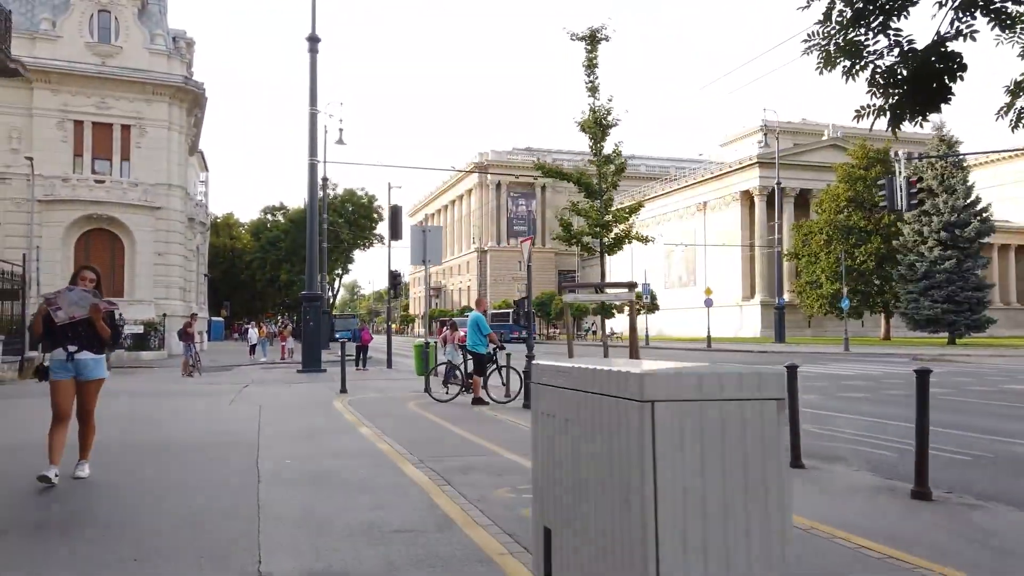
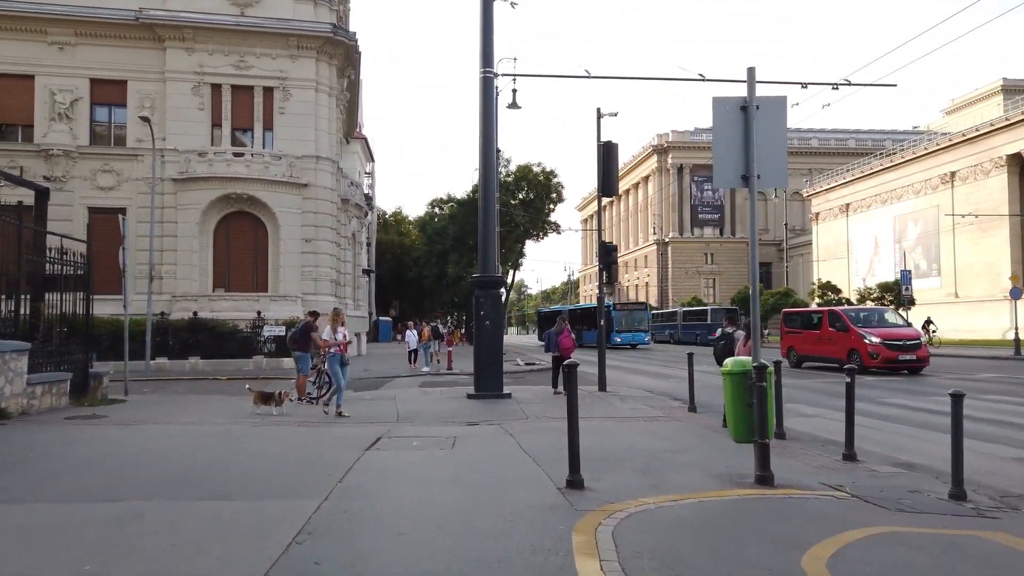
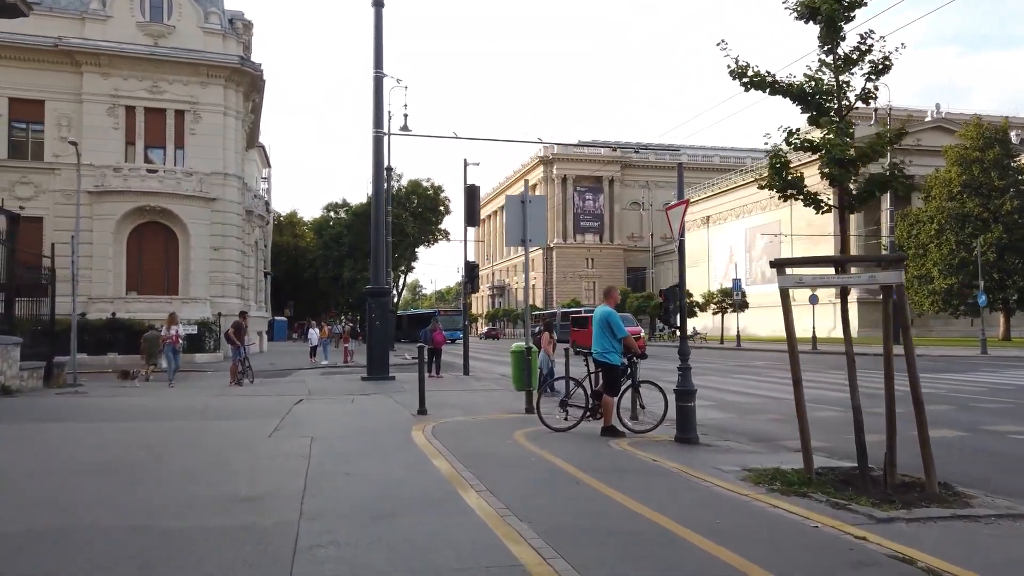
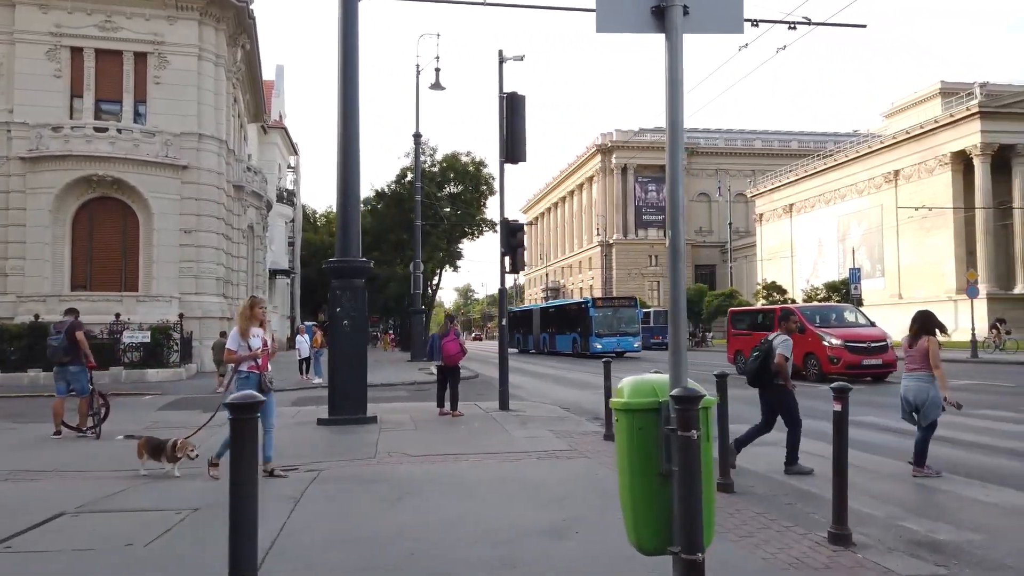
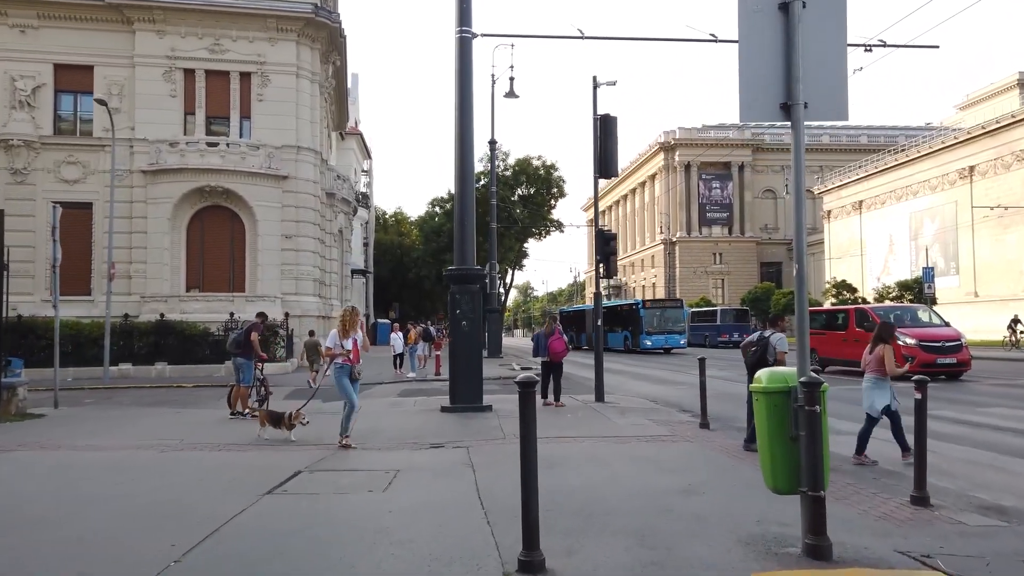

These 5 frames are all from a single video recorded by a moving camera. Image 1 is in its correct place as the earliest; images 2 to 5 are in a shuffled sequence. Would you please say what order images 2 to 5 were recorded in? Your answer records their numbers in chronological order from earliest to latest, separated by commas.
3, 2, 5, 4
